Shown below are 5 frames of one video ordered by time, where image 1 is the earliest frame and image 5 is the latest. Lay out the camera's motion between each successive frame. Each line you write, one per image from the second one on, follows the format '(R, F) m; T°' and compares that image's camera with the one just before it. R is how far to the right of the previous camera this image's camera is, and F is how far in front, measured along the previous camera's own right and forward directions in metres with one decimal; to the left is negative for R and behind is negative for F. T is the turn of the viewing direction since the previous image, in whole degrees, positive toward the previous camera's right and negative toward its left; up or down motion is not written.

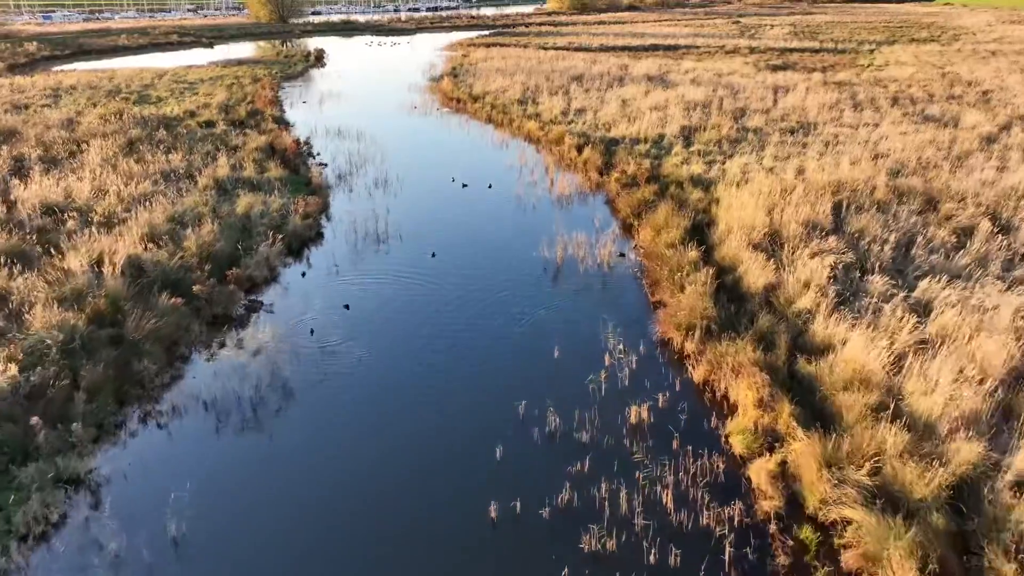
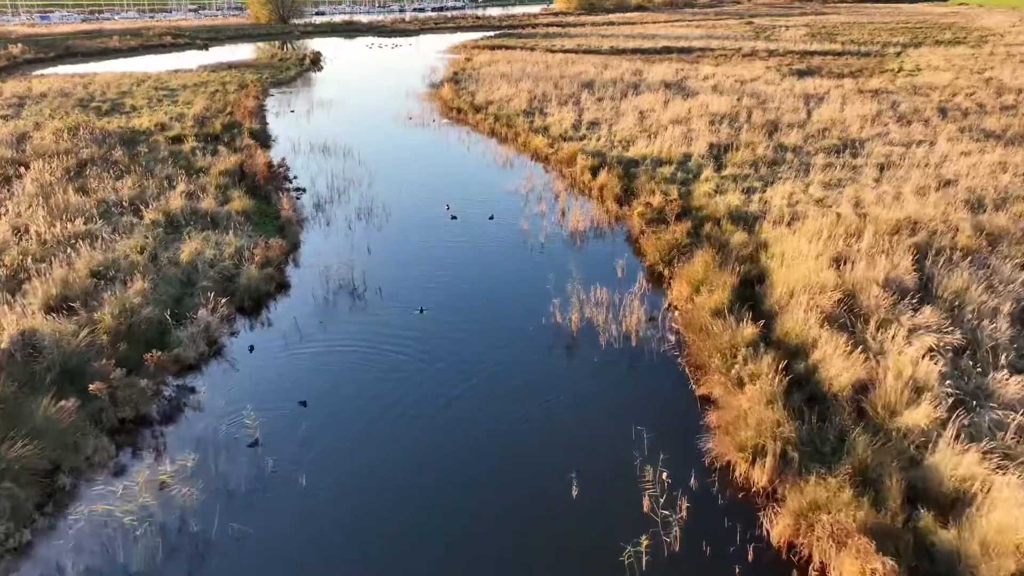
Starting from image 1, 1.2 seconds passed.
(0.0, +2.0) m; 0°
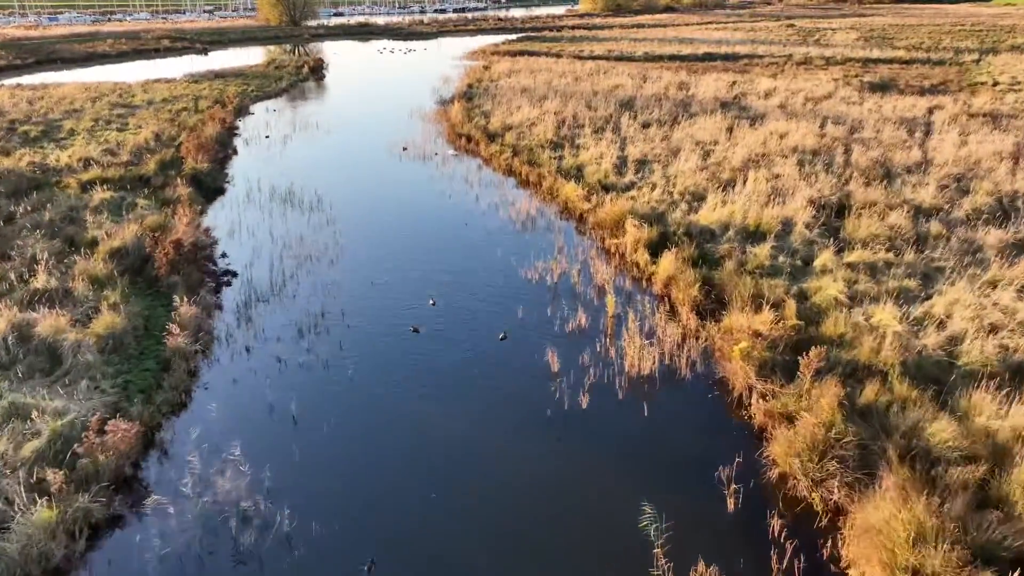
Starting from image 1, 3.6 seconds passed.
(0.0, +4.4) m; -2°
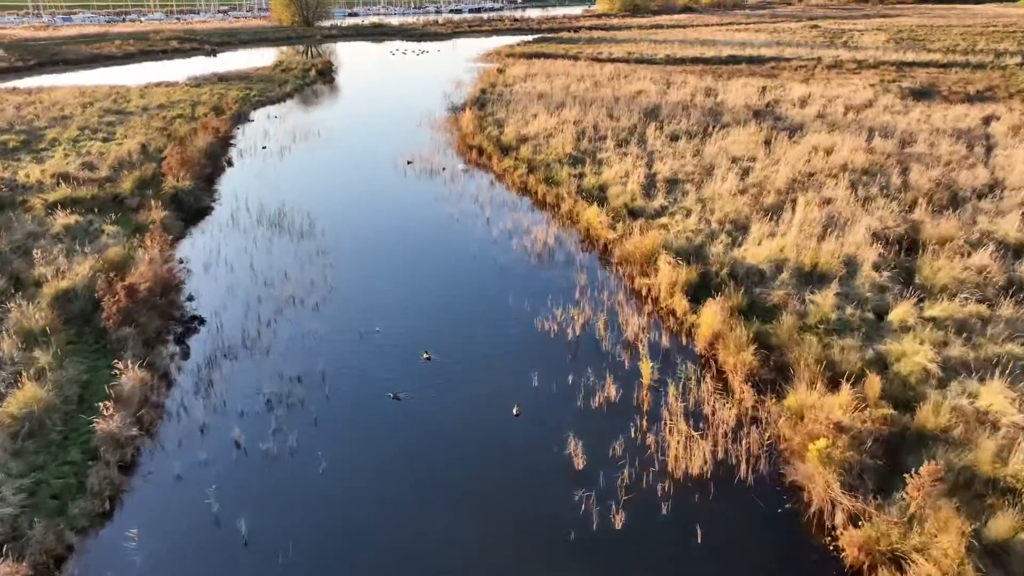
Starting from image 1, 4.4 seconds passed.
(0.0, +1.5) m; -1°
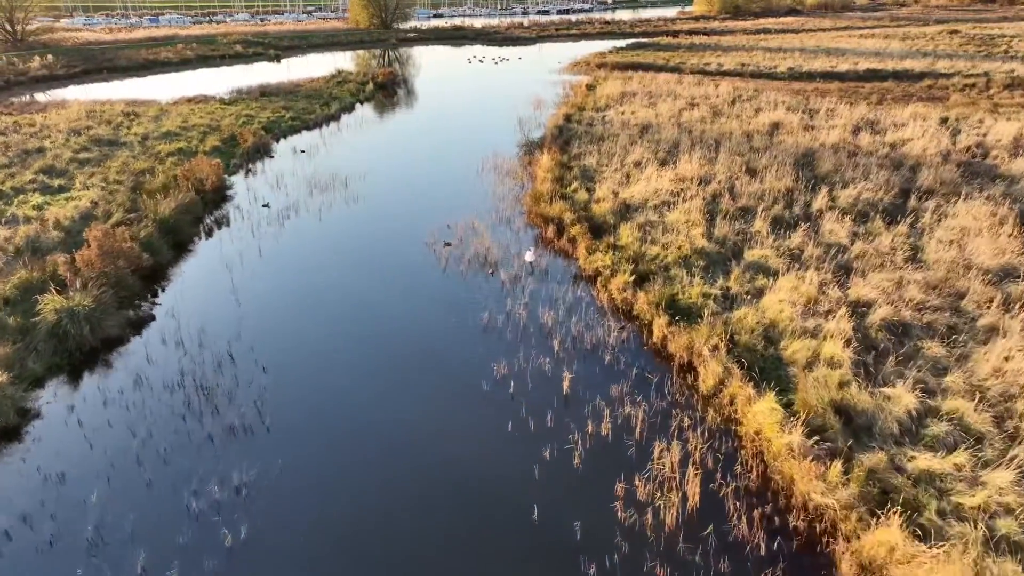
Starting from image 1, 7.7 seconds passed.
(-0.3, +5.4) m; -6°
